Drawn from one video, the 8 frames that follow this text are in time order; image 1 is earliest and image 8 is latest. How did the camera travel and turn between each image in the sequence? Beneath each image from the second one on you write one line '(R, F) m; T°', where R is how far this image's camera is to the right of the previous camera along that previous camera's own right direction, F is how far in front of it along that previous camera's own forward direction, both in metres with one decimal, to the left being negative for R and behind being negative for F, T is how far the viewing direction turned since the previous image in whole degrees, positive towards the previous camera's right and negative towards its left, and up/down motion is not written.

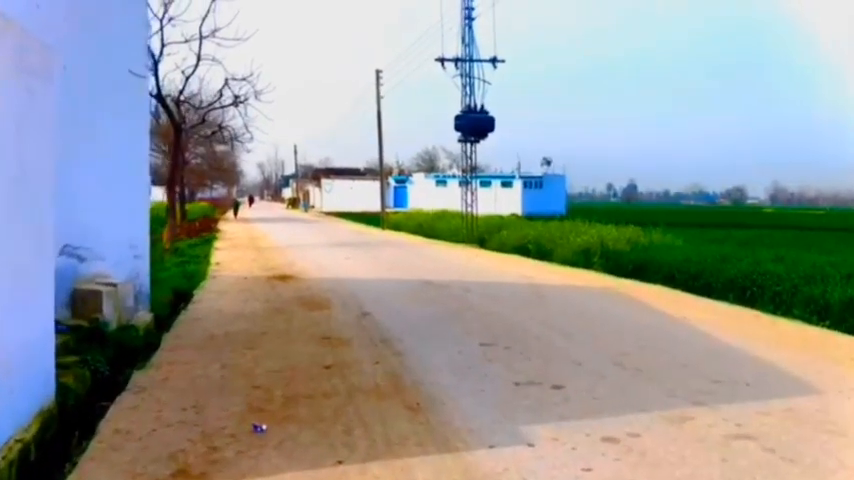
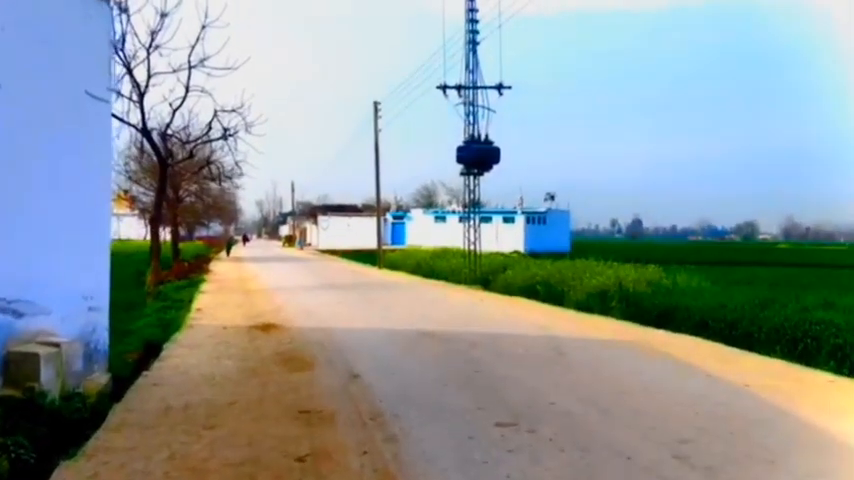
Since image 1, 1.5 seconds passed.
(0.0, +1.8) m; 0°
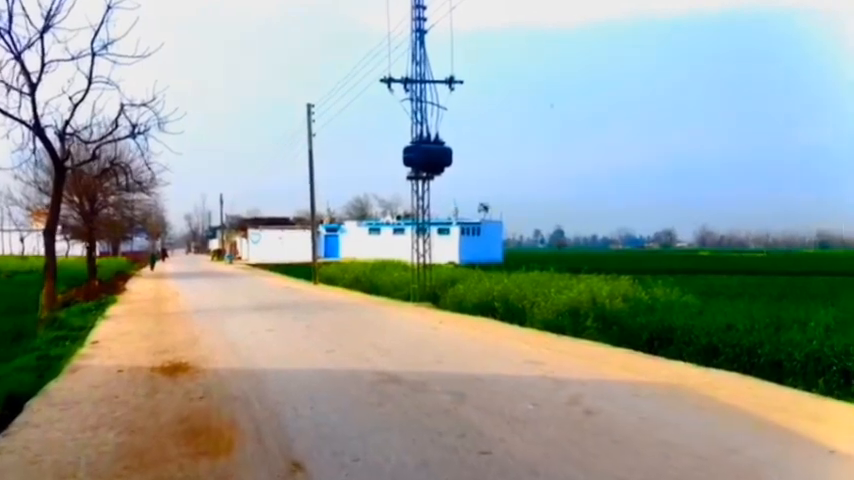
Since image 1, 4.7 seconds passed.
(-0.4, +3.5) m; +5°
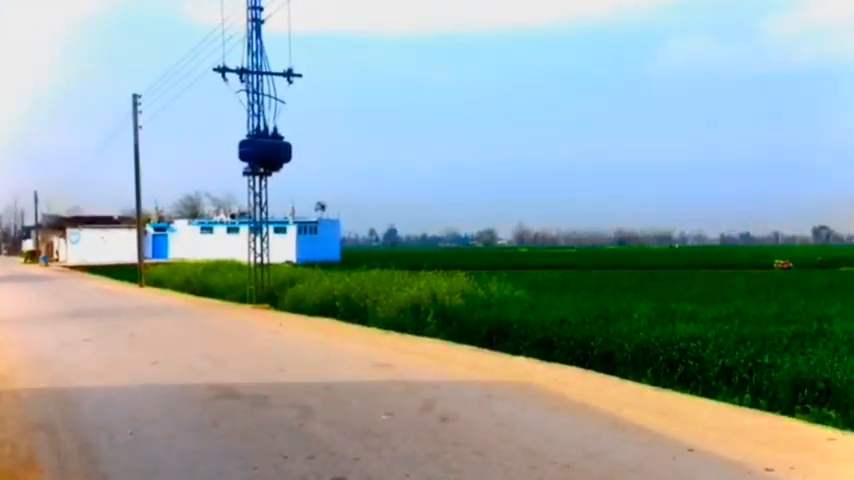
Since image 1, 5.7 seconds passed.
(0.0, +0.8) m; +12°
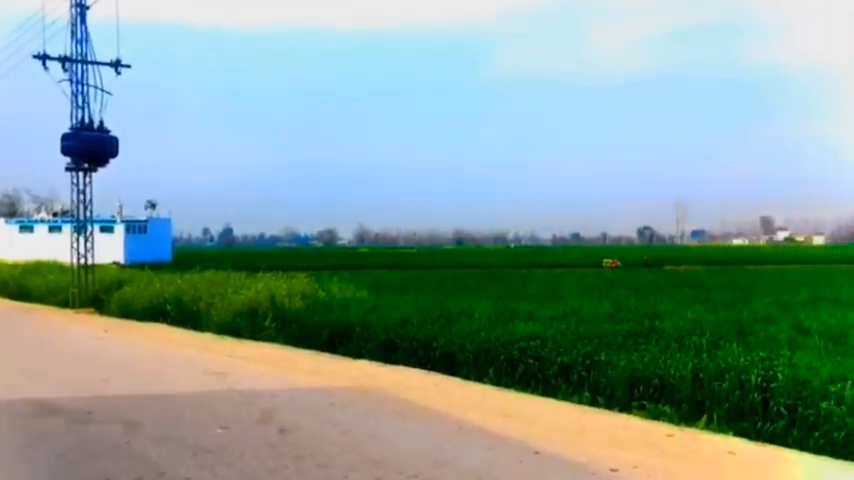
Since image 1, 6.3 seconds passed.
(0.0, +0.4) m; +12°
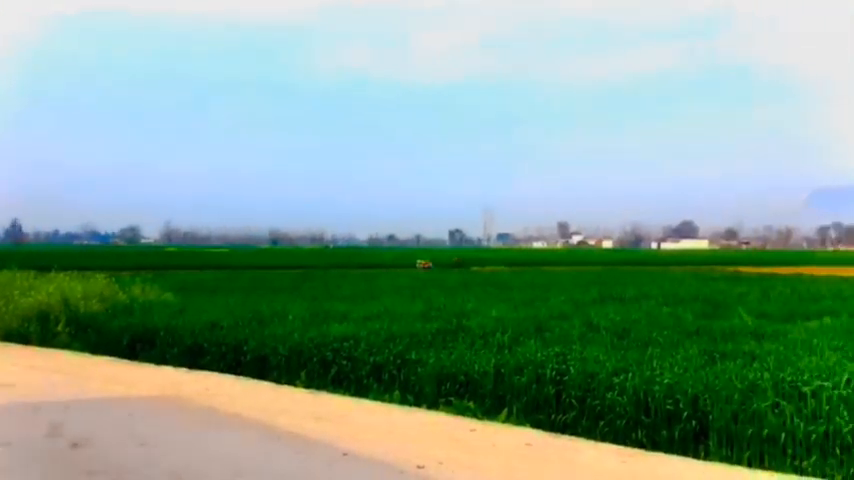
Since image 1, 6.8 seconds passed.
(+0.1, 0.0) m; +13°
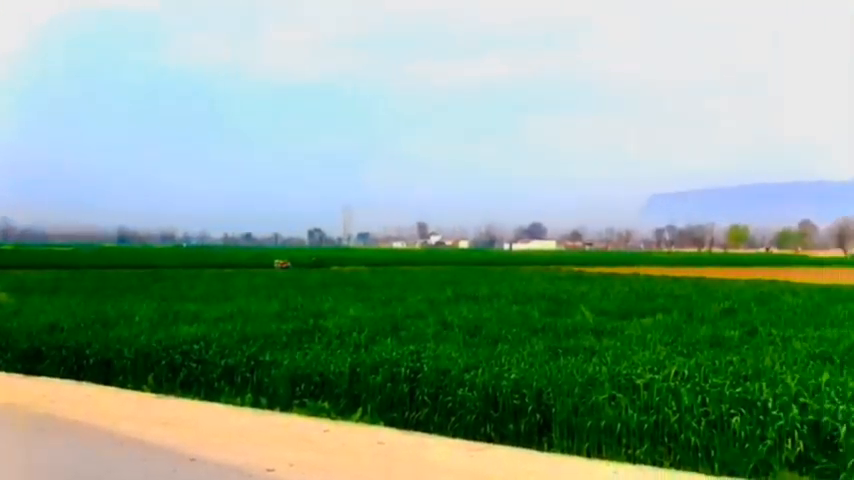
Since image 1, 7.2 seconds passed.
(+0.1, 0.0) m; +10°
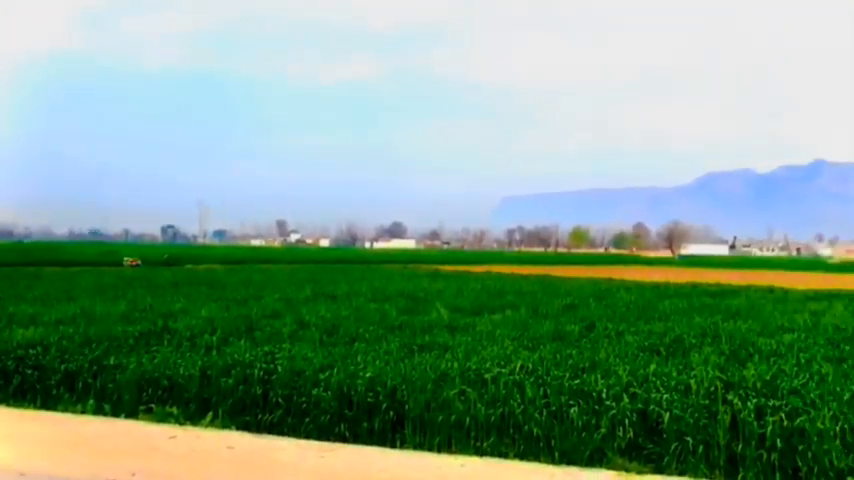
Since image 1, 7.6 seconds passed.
(+0.1, -0.1) m; +10°
